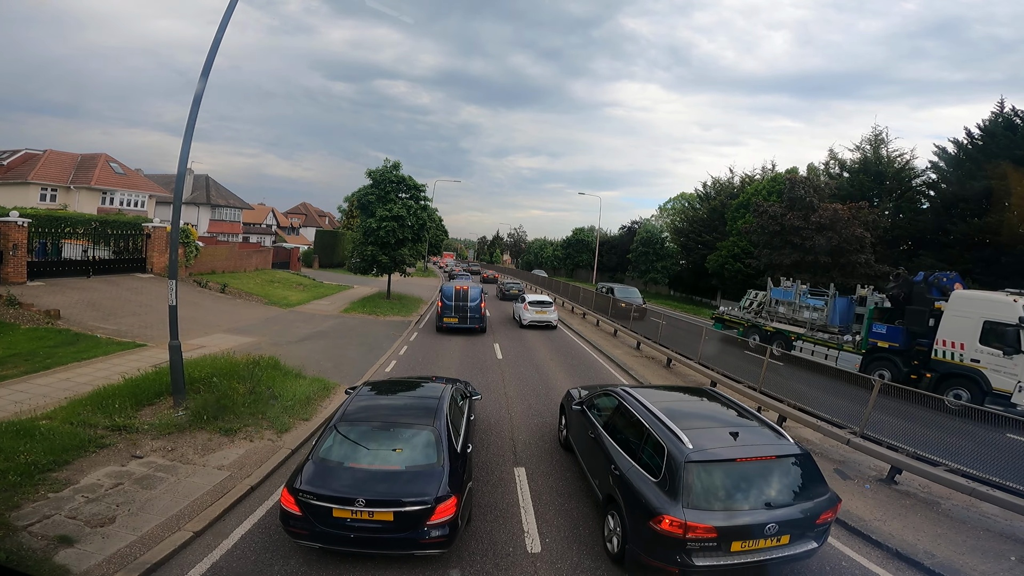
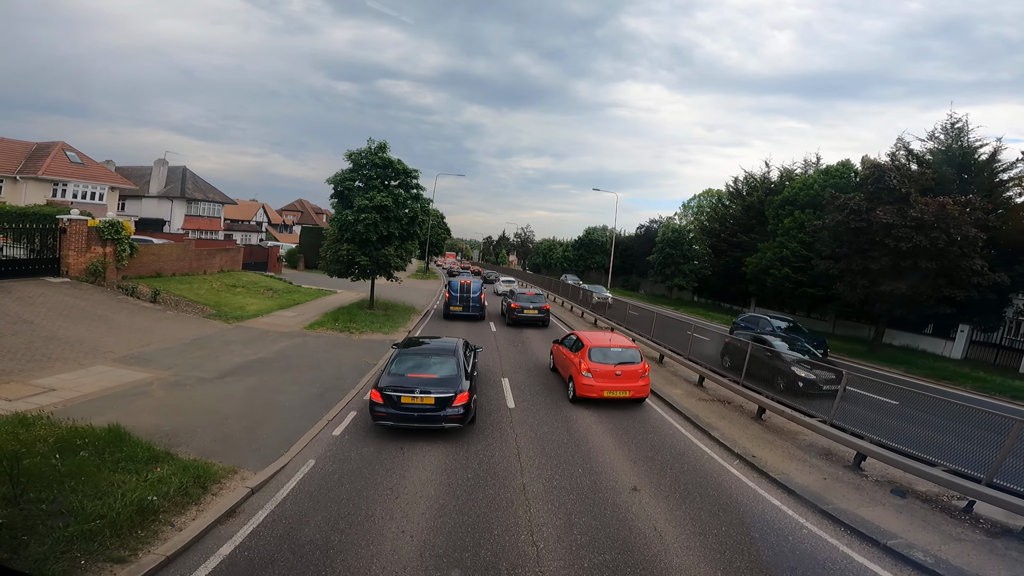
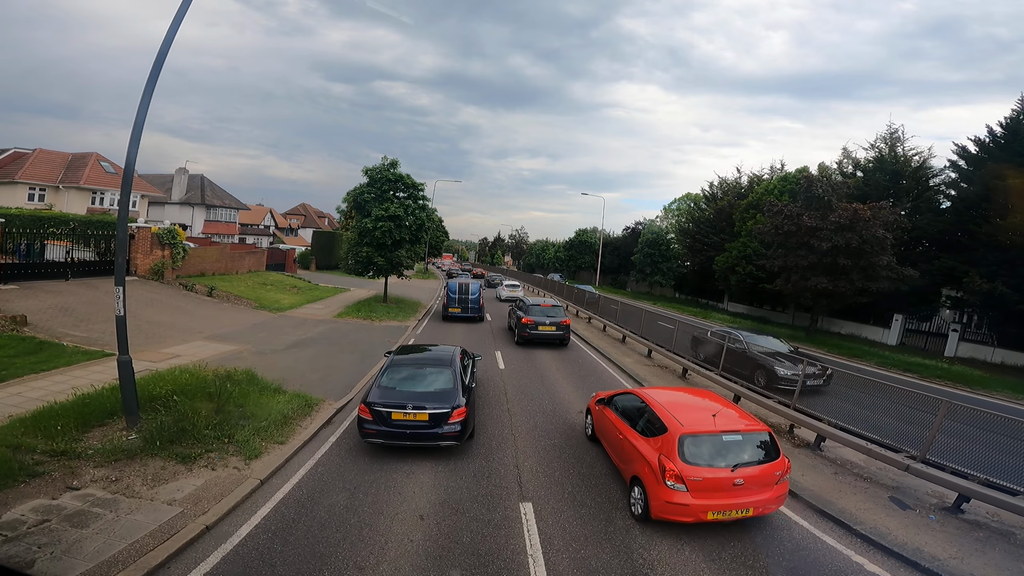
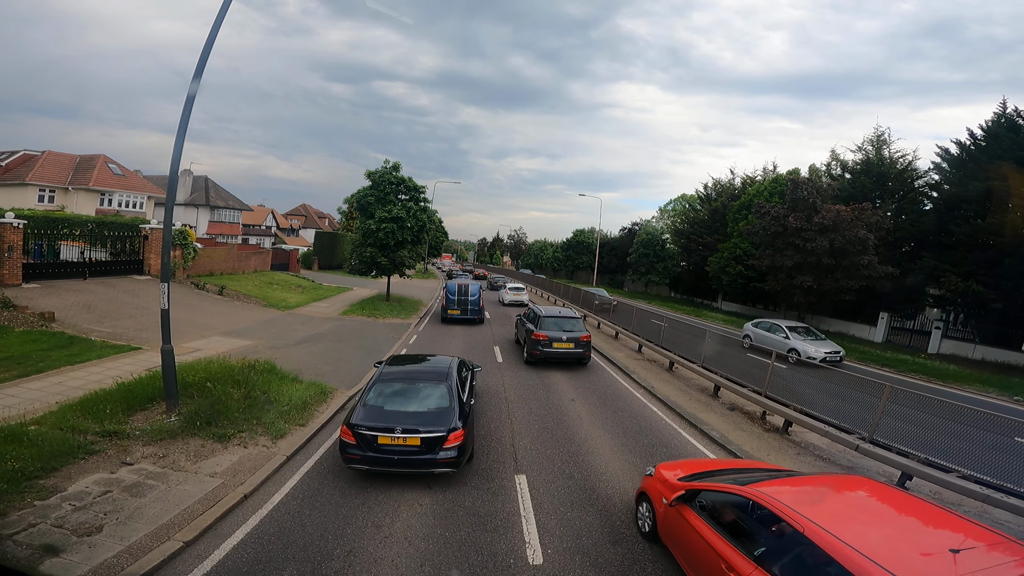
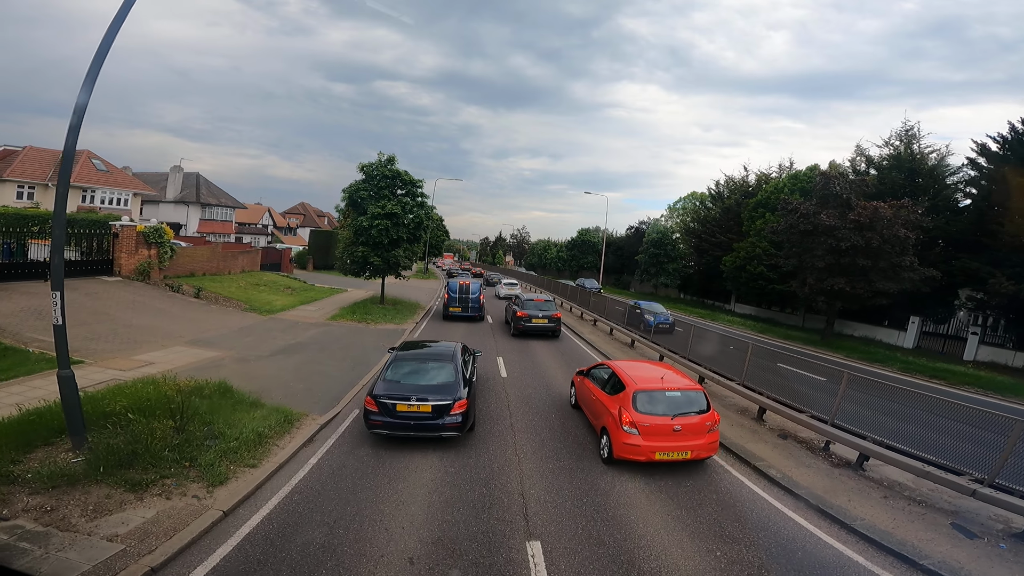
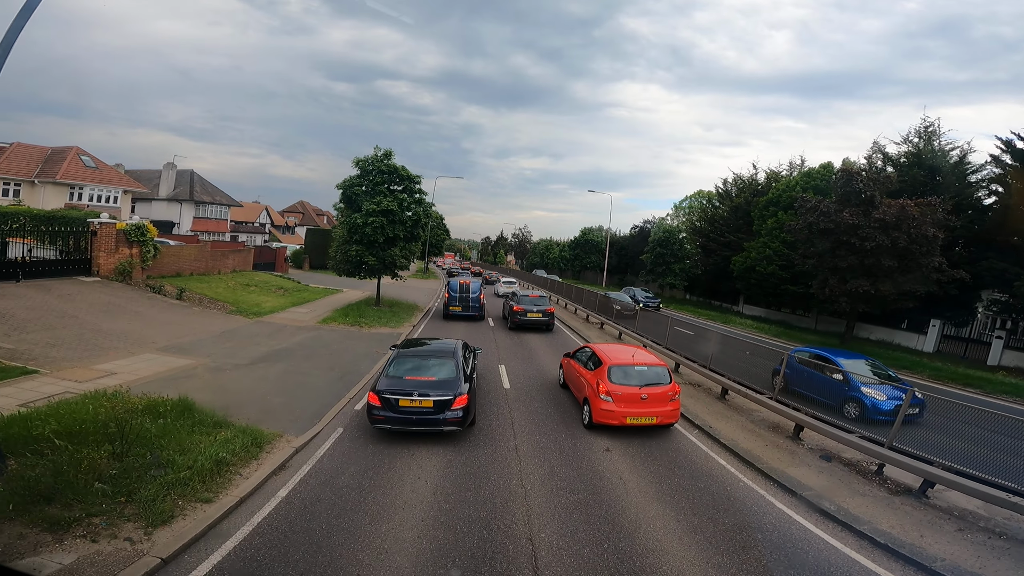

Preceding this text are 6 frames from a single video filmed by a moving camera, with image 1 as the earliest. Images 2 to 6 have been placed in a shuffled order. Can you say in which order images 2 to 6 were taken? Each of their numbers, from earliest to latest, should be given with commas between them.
4, 3, 5, 6, 2
